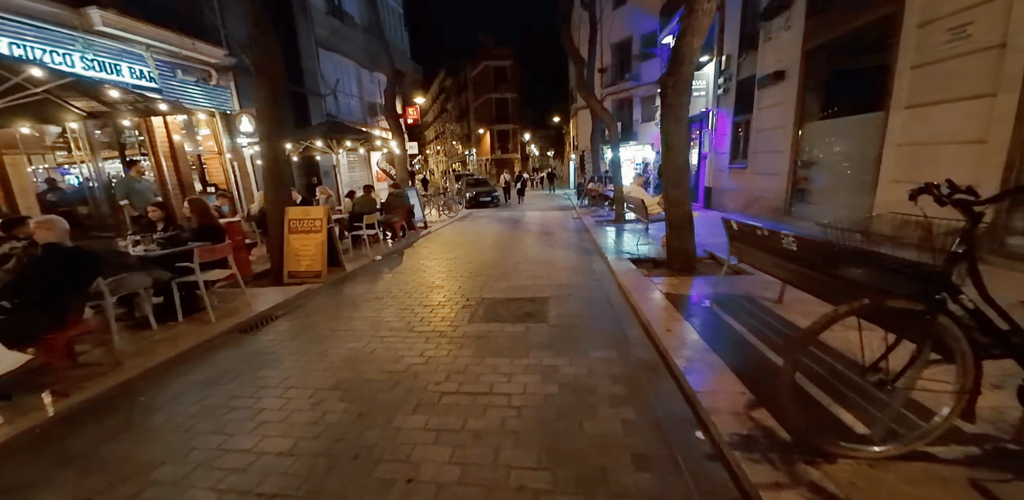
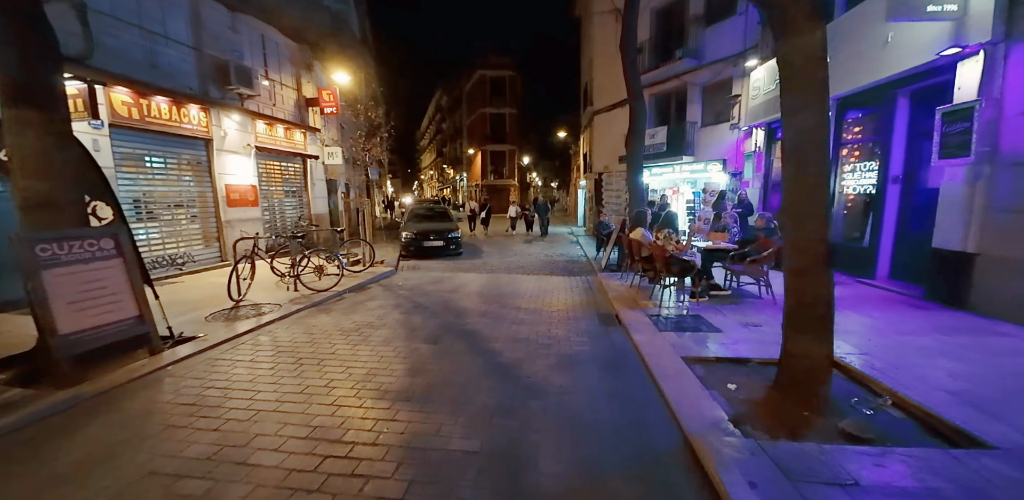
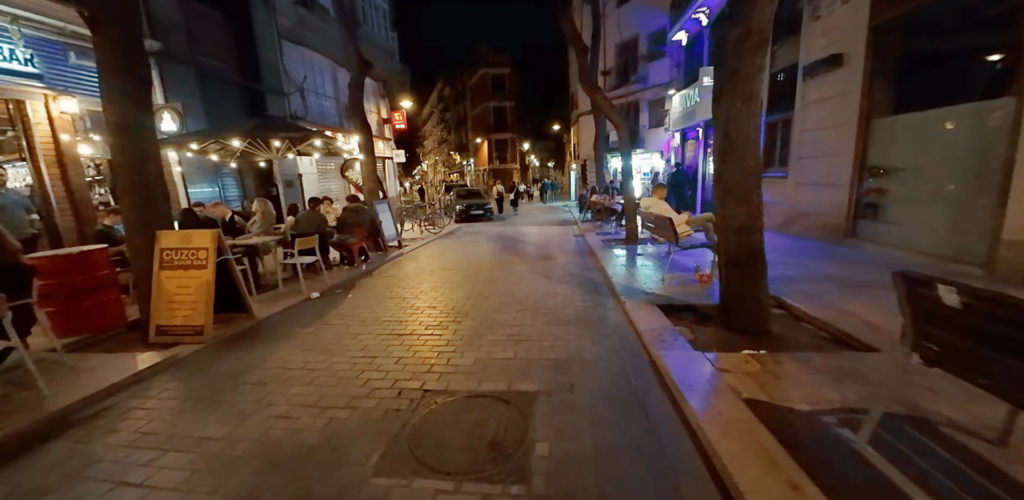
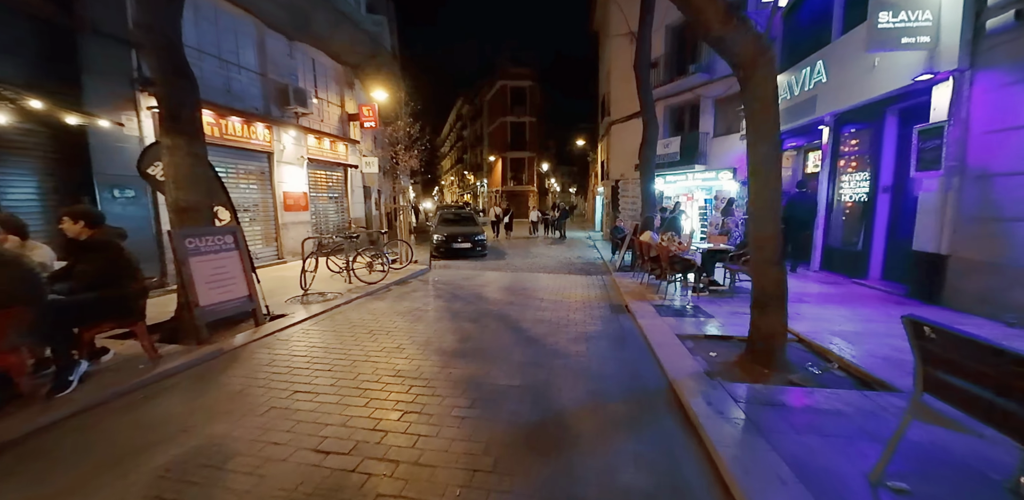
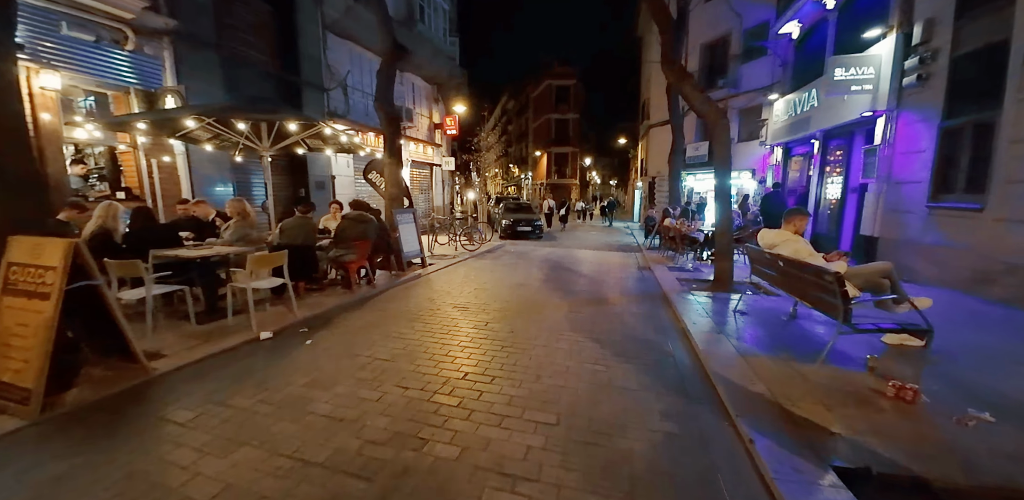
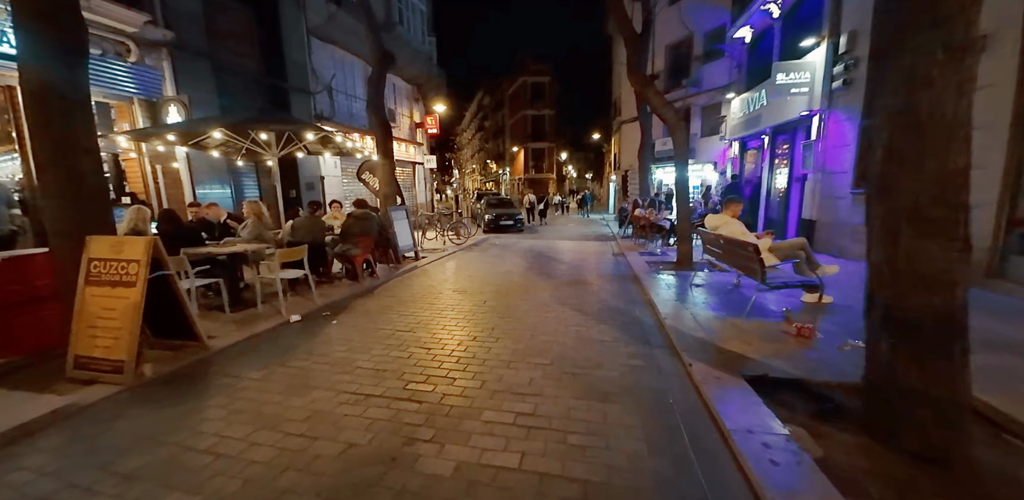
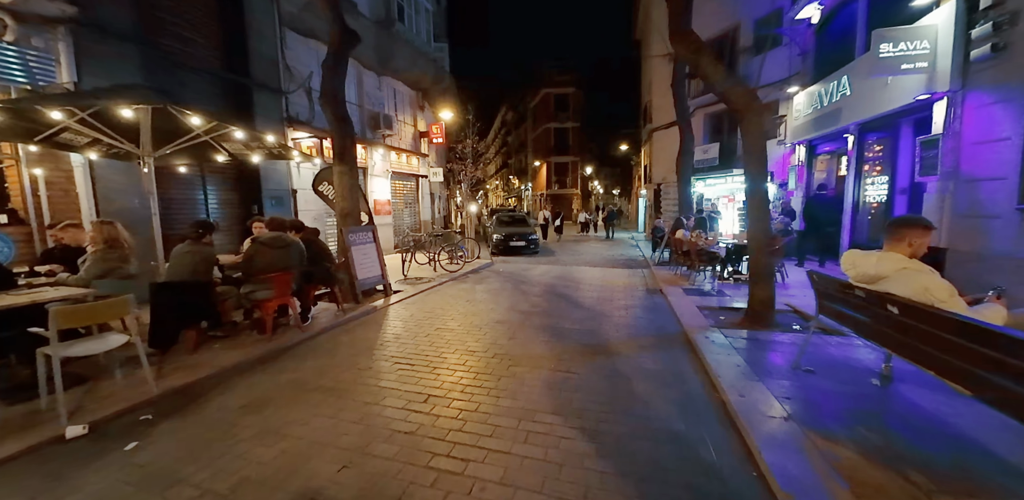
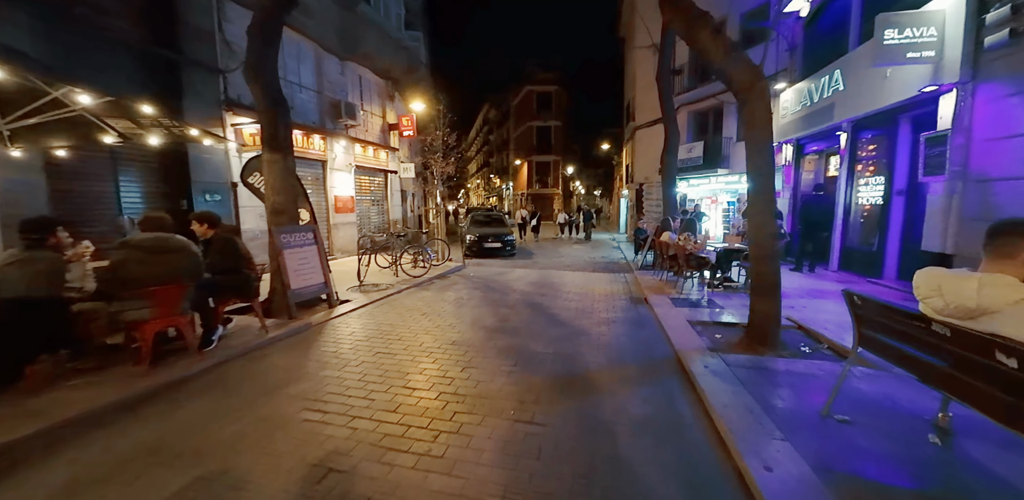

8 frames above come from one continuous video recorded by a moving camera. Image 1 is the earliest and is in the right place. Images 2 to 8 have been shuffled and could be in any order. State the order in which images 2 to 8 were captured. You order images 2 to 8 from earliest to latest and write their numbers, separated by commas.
3, 6, 5, 7, 8, 4, 2
